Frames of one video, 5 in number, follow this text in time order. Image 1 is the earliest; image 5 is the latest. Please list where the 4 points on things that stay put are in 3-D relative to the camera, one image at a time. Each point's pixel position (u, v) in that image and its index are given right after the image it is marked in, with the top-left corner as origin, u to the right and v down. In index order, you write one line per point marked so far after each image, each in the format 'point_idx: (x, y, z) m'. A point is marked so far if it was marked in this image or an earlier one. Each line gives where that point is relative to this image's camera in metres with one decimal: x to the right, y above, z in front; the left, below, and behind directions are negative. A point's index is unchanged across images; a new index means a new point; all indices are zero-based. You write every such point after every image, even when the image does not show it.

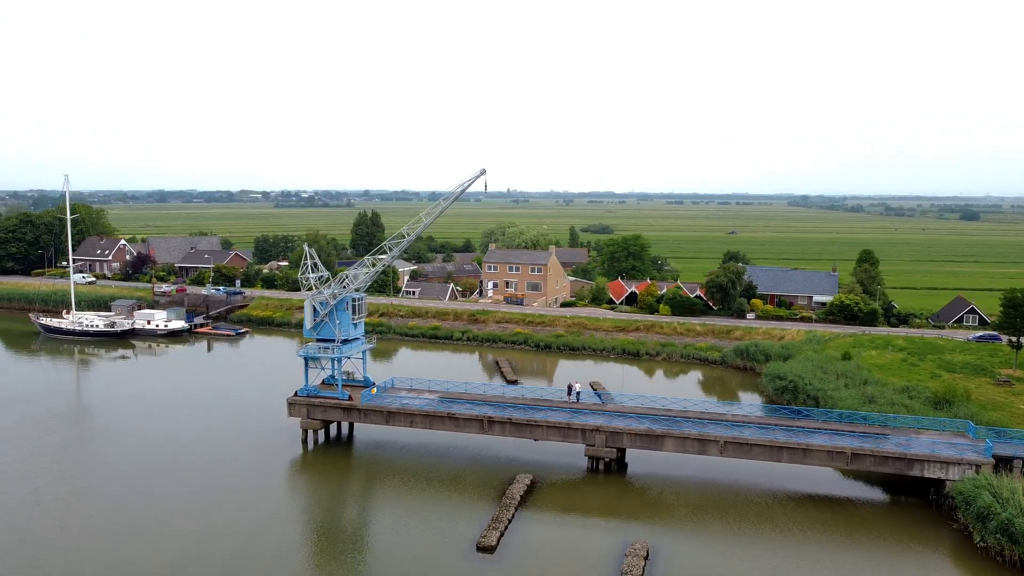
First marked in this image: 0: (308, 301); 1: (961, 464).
0: (-5.4, -0.3, +18.6) m
1: (+8.2, -3.2, +12.8) m
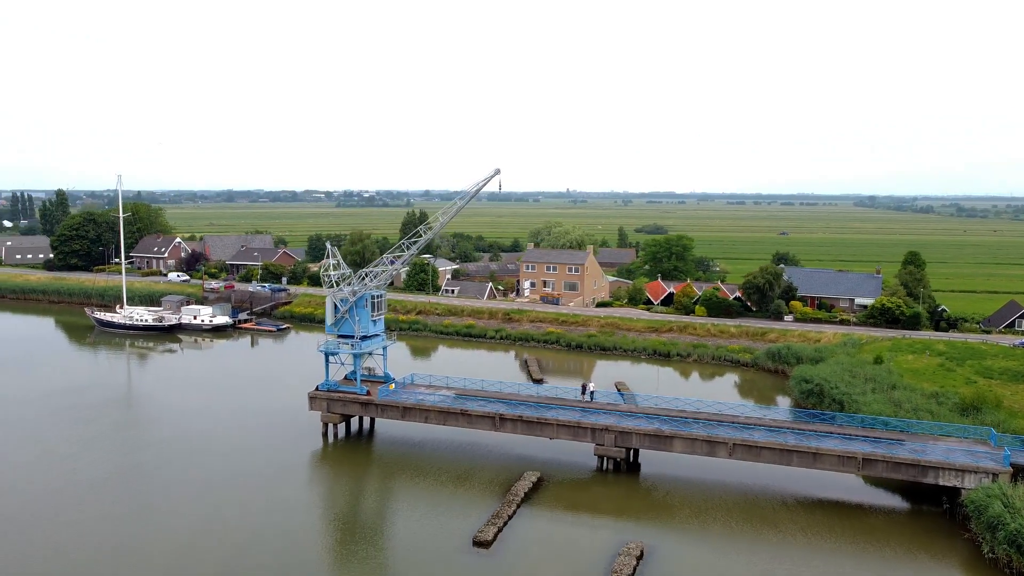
0: (-5.0, -0.3, +19.0) m
1: (+8.2, -3.2, +12.3) m
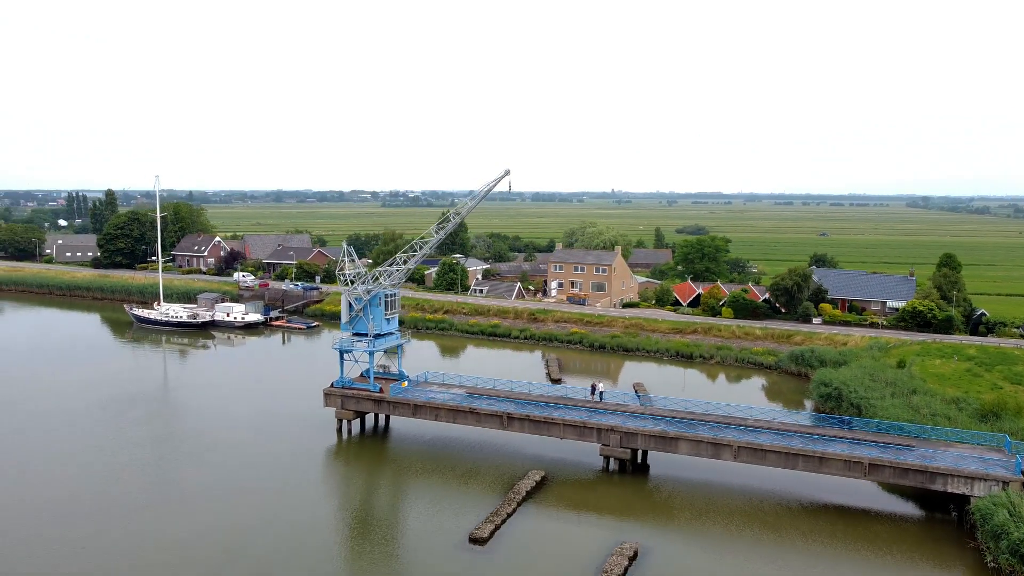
0: (-4.6, -0.2, +19.4) m
1: (+8.1, -3.3, +12.0) m
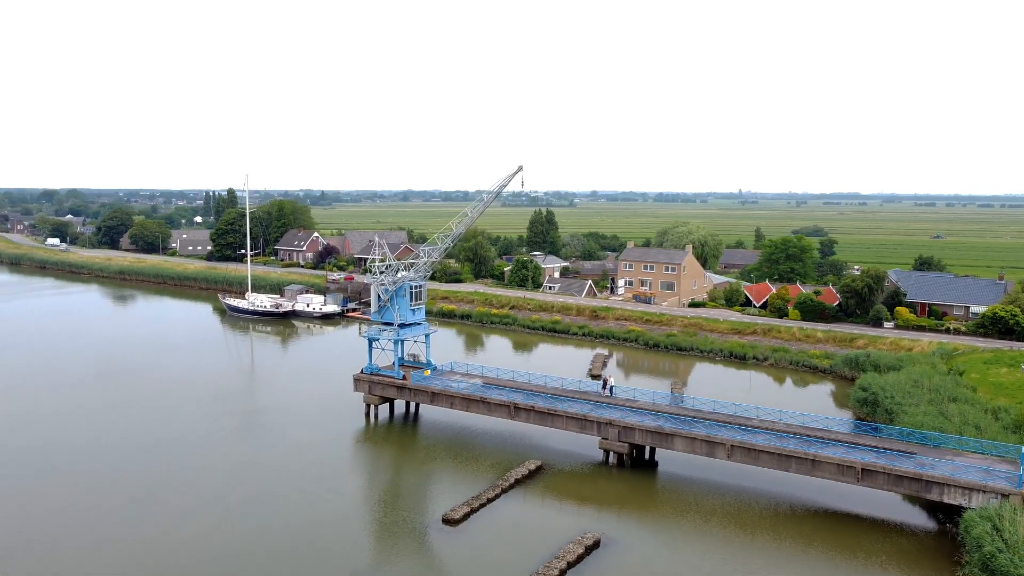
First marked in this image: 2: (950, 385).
0: (-4.0, +0.1, +20.2) m
1: (+7.6, -3.3, +11.3) m
2: (+12.2, -2.7, +19.5) m
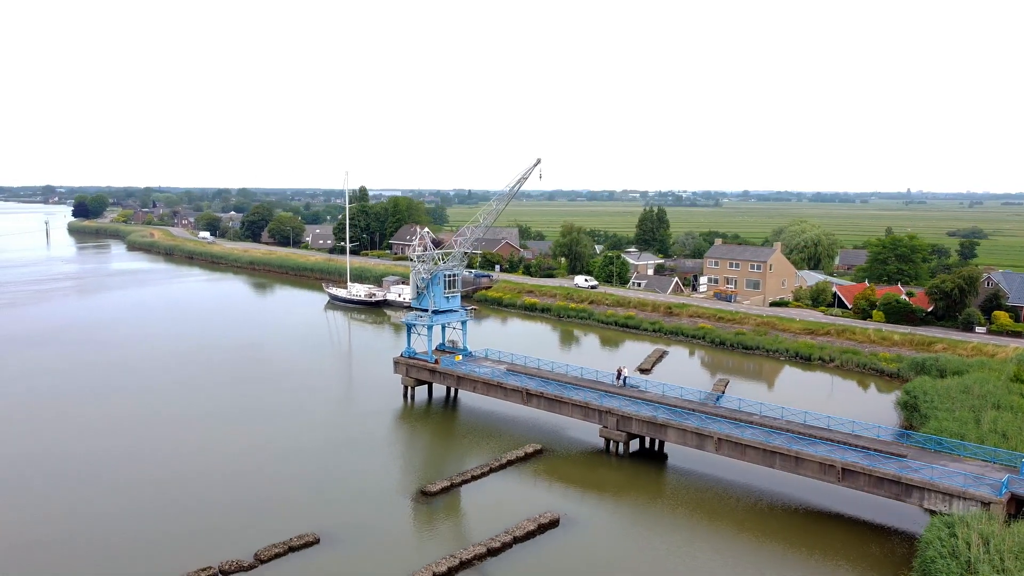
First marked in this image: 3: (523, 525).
0: (-3.1, +0.4, +21.4) m
1: (+6.9, -3.2, +10.8) m
2: (+12.7, -2.7, +18.1) m
3: (+0.5, -4.1, +11.8) m
